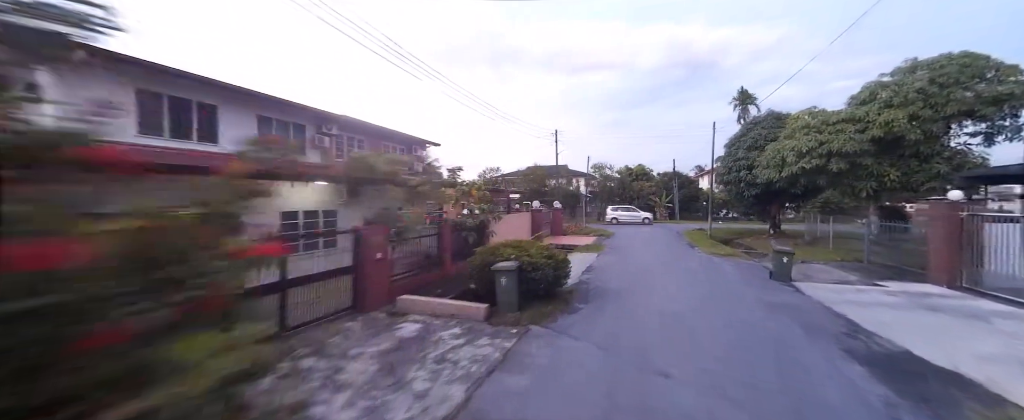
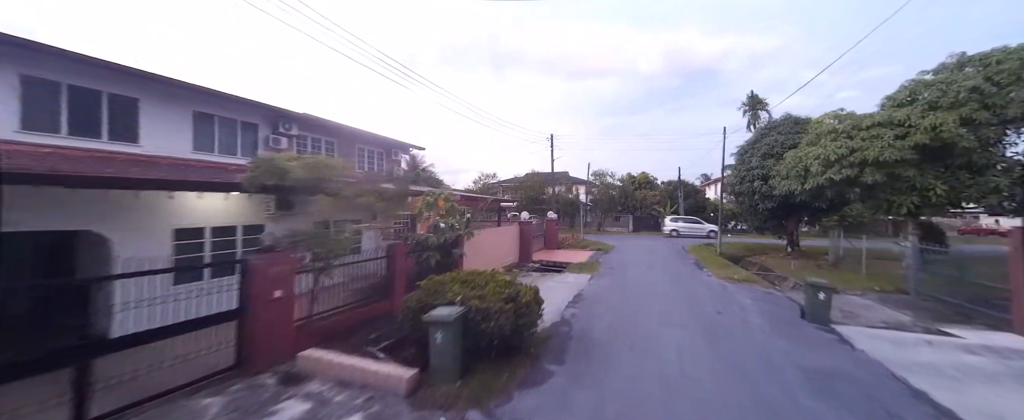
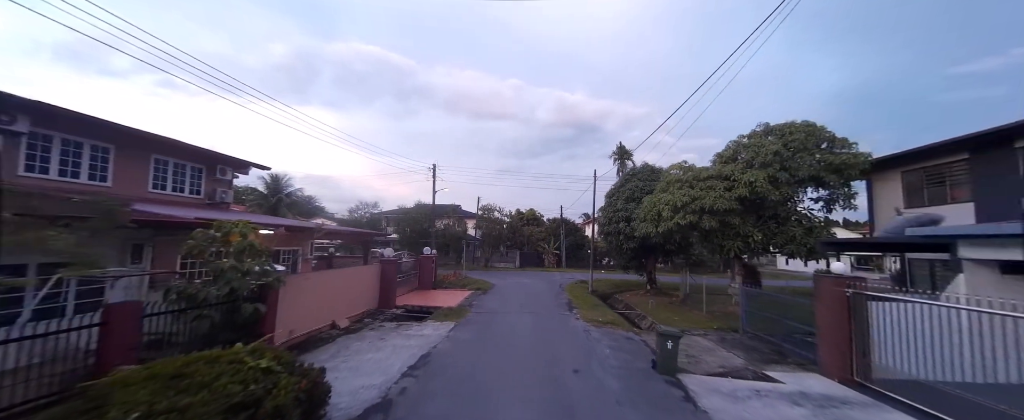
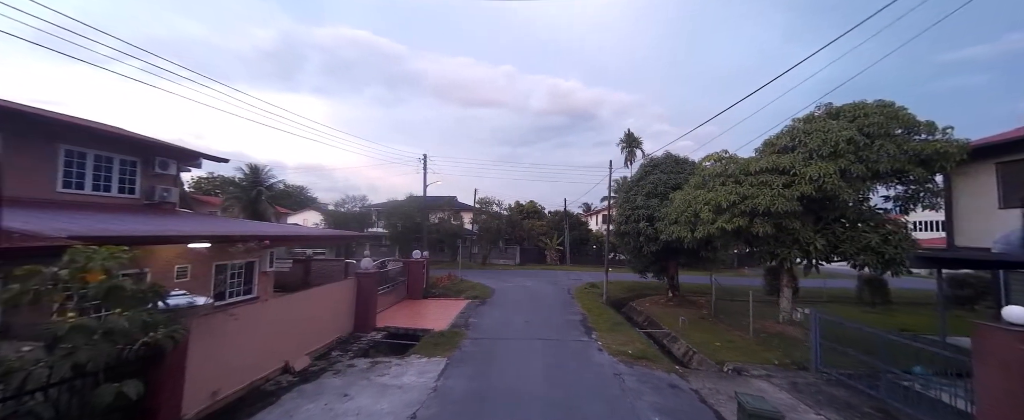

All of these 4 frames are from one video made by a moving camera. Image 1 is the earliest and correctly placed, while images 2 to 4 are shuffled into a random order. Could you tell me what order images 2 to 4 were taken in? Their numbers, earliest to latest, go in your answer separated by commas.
2, 4, 3
